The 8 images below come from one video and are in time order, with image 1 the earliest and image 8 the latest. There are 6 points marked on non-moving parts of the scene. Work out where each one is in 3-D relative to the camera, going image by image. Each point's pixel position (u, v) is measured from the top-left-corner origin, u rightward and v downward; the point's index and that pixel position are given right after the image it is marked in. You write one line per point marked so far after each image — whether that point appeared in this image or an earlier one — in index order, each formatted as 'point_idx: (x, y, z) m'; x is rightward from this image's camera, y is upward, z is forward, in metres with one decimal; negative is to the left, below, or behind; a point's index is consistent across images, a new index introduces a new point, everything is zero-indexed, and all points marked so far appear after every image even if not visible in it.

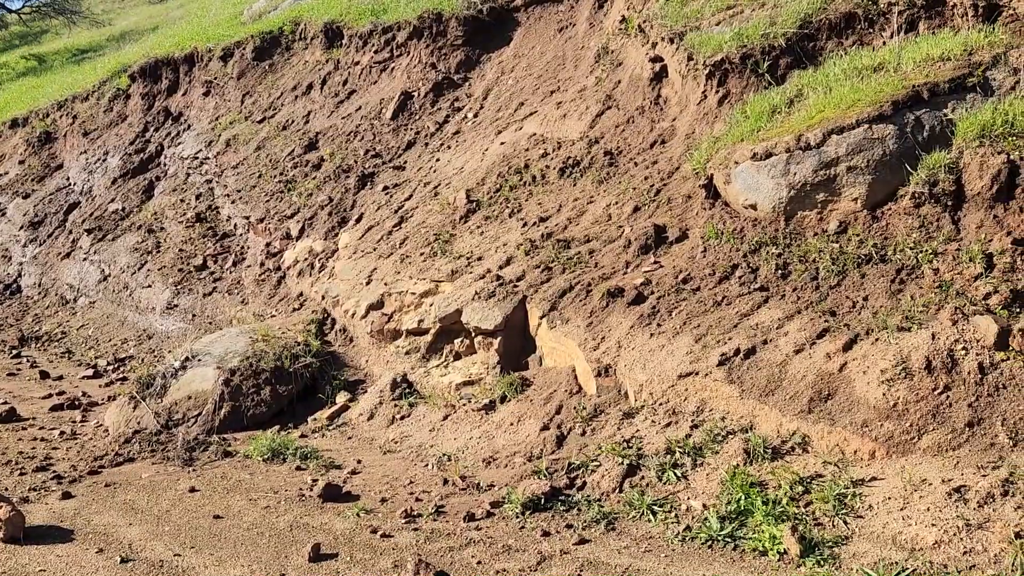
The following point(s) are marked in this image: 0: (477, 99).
0: (-0.4, +1.9, +8.0) m
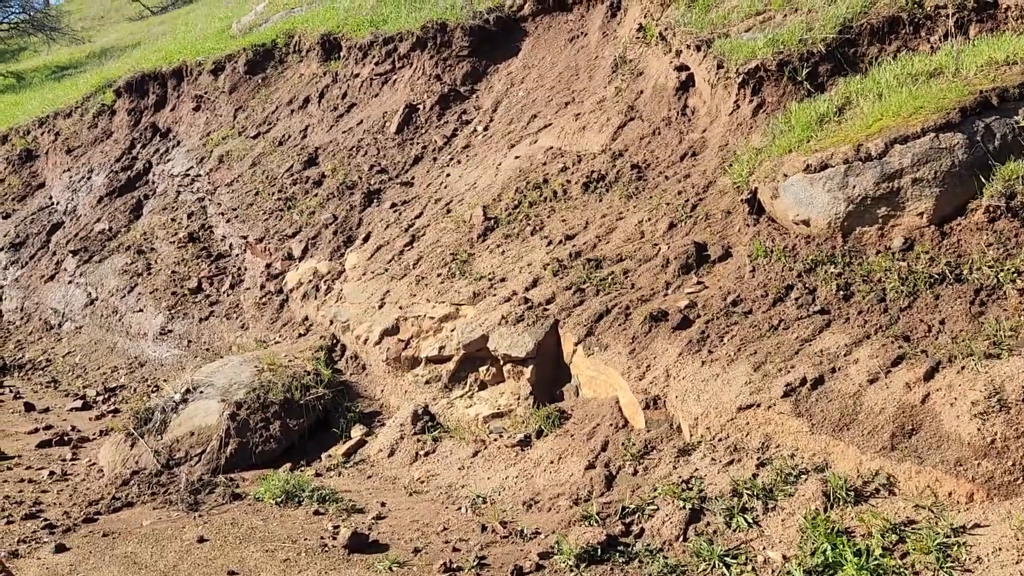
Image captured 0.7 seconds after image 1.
0: (-0.3, +1.7, +7.7) m
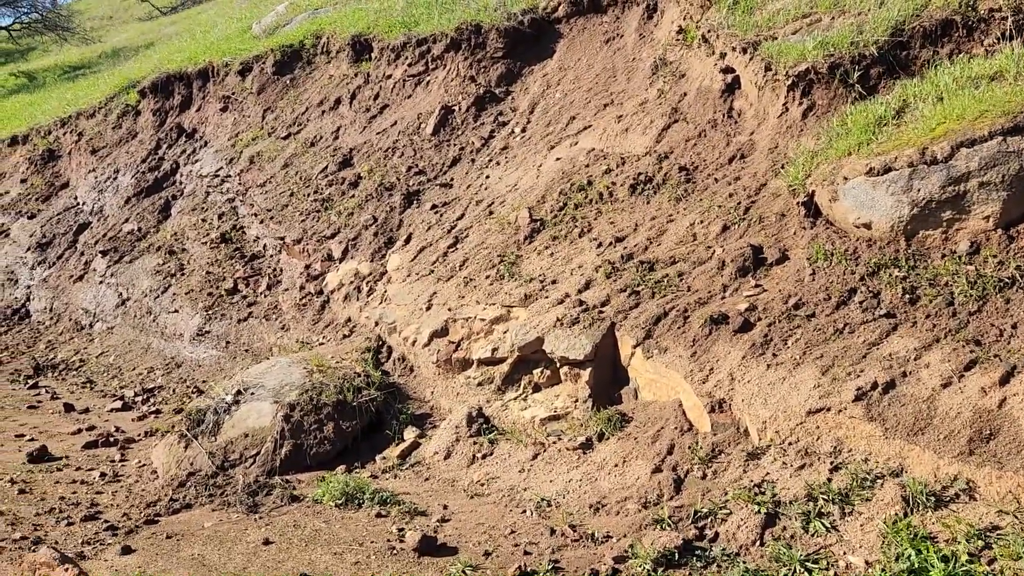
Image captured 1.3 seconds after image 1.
0: (+0.1, +1.7, +7.7) m
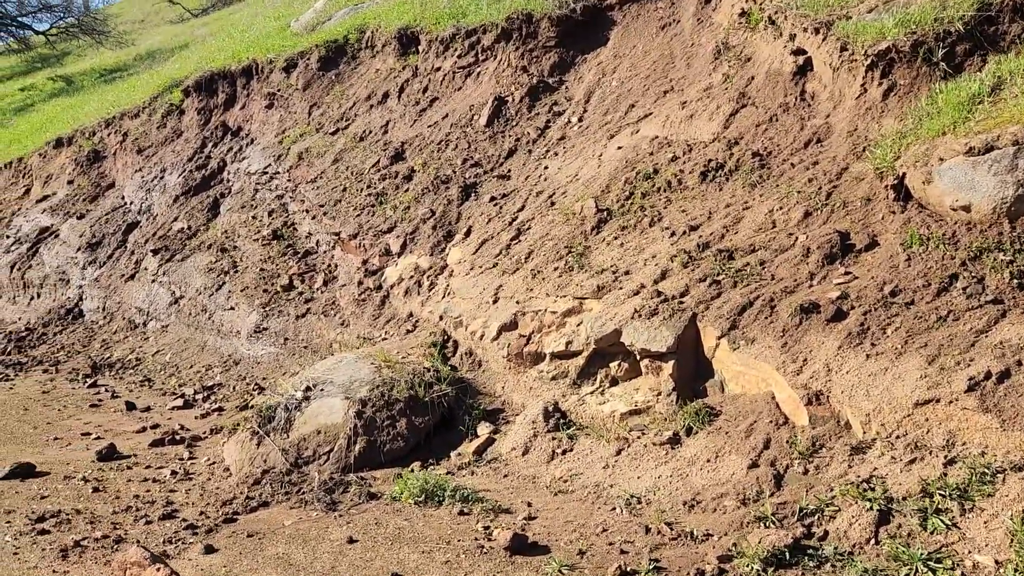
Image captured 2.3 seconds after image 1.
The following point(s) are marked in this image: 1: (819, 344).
0: (+0.6, +1.7, +7.5) m
1: (+1.5, -0.3, +4.0) m
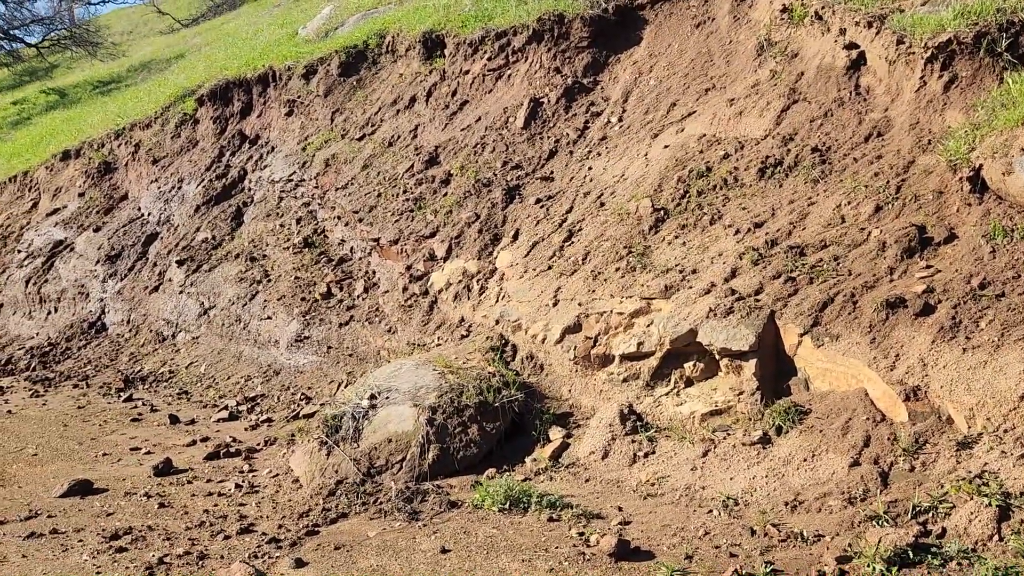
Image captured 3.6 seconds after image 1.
0: (+1.0, +1.7, +7.5) m
1: (+2.0, -0.2, +4.0) m
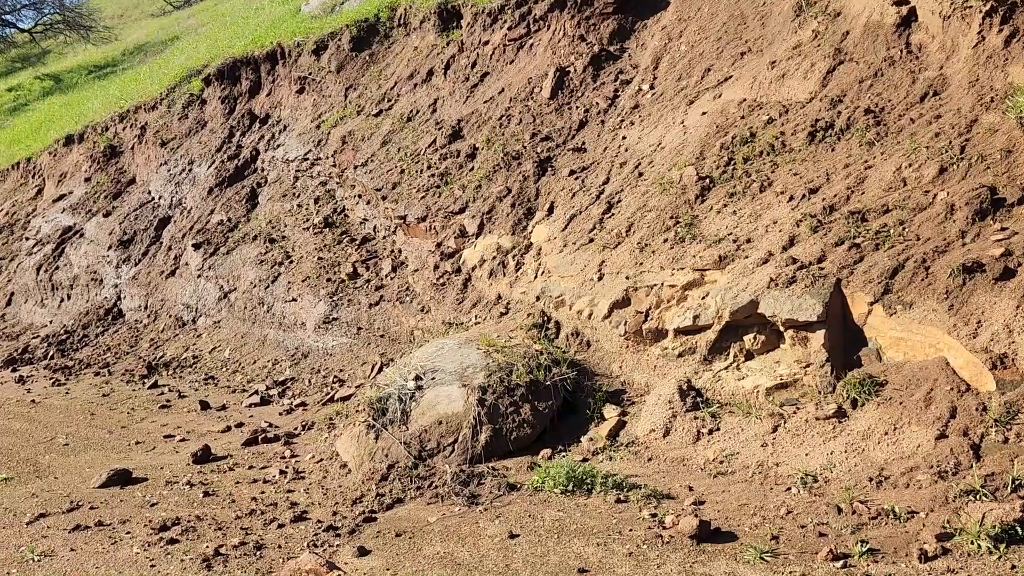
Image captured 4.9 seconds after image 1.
0: (+1.2, +2.0, +7.2) m
1: (+2.2, -0.1, +3.8) m
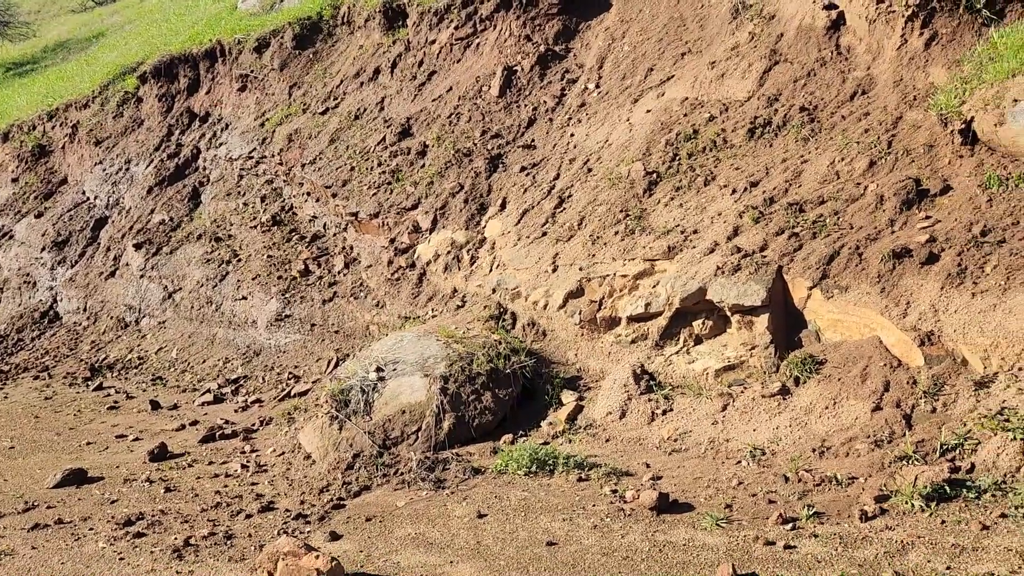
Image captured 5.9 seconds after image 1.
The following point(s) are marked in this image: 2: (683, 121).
0: (+0.7, +2.0, +7.5) m
1: (+2.1, 0.0, +4.1) m
2: (+1.3, +1.3, +6.1) m
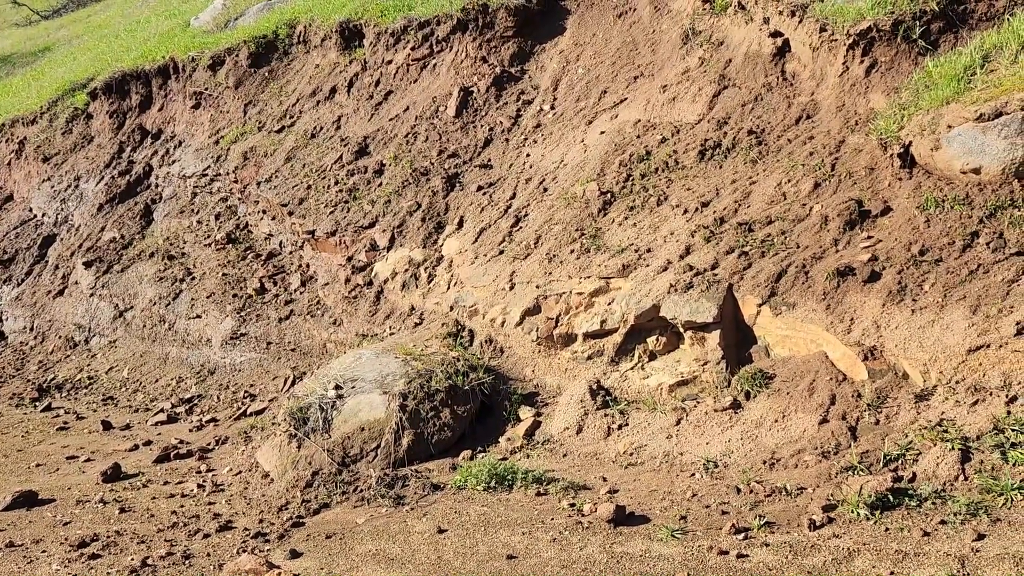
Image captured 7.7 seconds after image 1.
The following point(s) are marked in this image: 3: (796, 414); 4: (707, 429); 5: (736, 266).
0: (+0.3, +1.9, +7.6) m
1: (+1.8, -0.1, +4.3) m
2: (+1.0, +1.1, +6.3) m
3: (+1.4, -0.6, +4.1) m
4: (+1.0, -0.7, +4.2) m
5: (+1.3, +0.1, +4.8) m
